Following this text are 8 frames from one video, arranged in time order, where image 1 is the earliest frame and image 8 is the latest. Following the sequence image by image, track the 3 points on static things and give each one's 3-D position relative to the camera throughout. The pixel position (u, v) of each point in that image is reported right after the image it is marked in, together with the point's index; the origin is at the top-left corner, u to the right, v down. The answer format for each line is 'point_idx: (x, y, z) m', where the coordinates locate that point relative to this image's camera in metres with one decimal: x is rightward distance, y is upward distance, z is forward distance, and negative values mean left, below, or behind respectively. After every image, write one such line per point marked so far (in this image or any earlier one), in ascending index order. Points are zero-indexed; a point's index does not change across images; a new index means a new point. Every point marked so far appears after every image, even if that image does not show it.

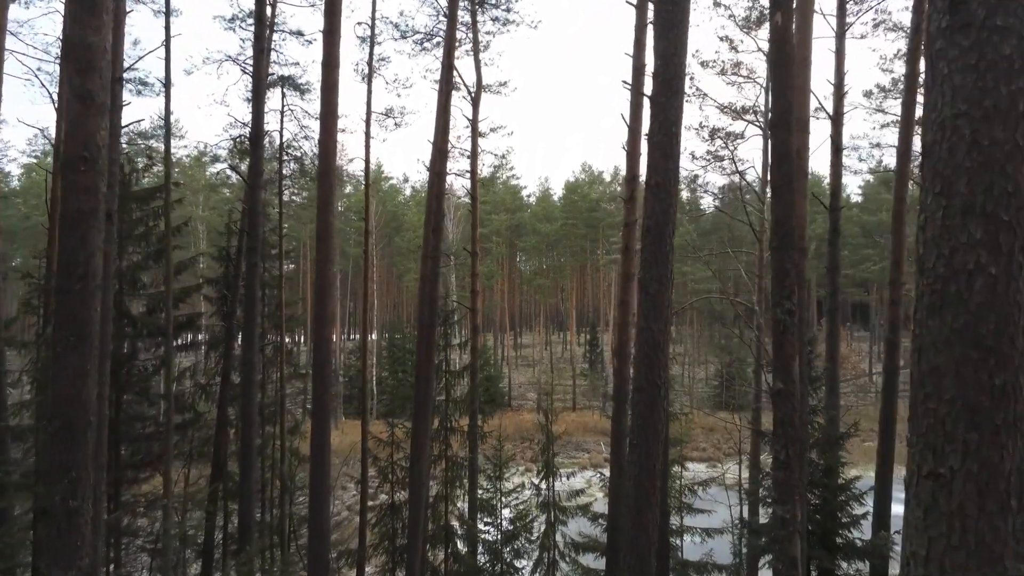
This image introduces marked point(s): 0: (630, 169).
0: (+0.9, +0.9, +8.7) m
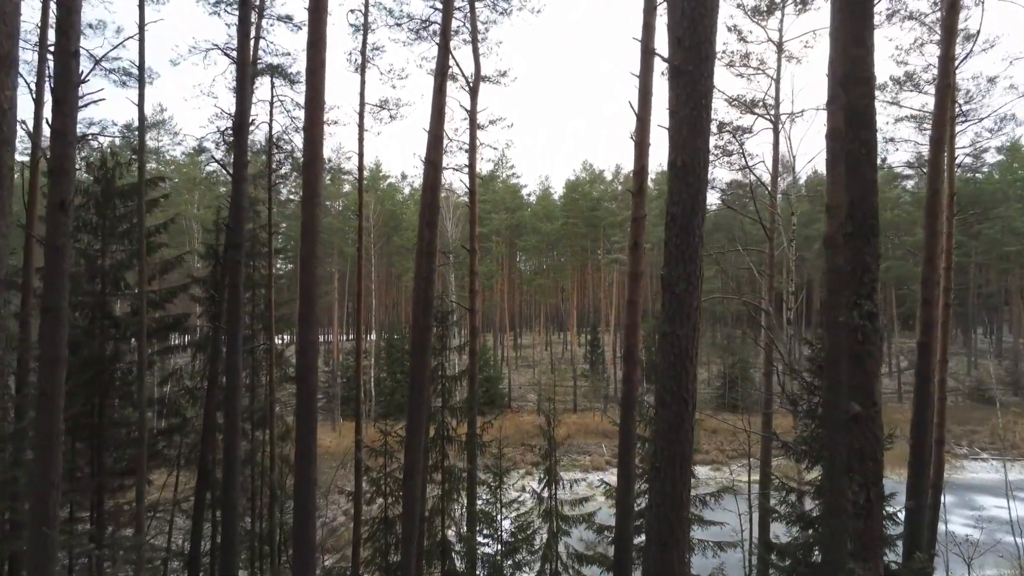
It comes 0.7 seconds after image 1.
0: (+0.9, +0.9, +8.2) m
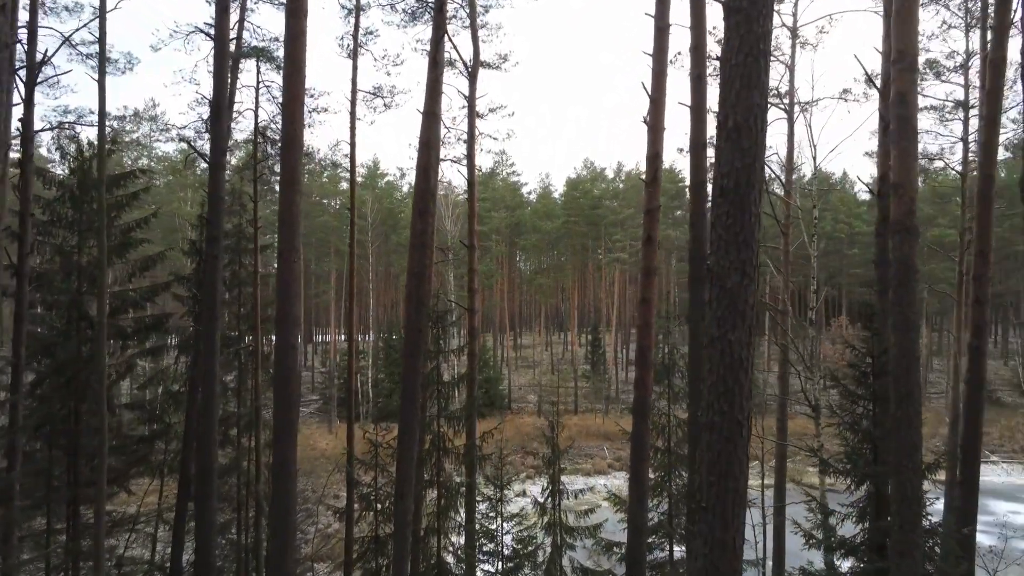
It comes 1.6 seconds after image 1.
0: (+1.0, +1.0, +7.5) m
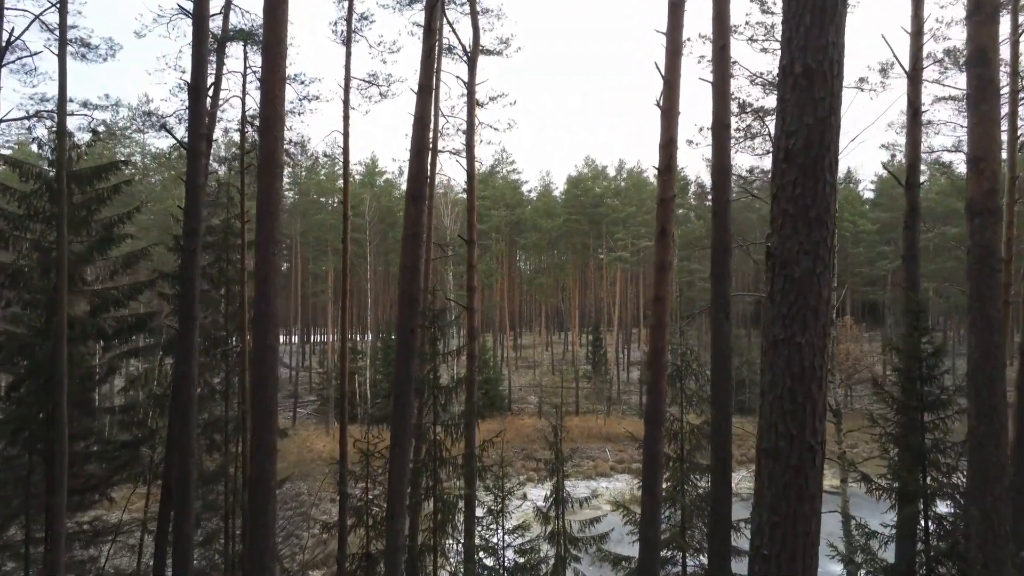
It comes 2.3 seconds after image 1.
0: (+1.0, +1.0, +7.0) m
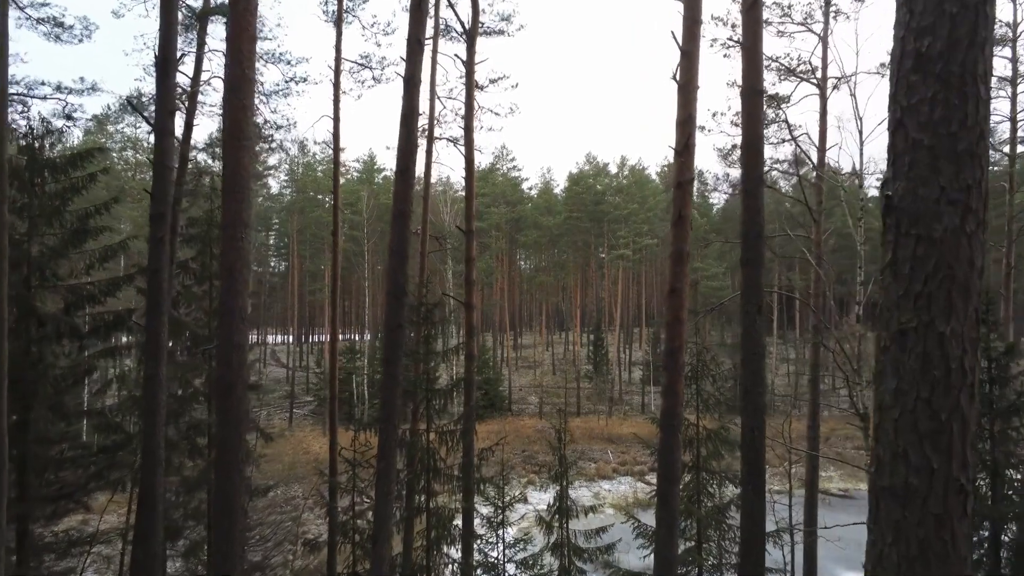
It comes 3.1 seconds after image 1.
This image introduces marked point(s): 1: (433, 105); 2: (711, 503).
0: (+1.0, +1.0, +6.3) m
1: (-0.8, +1.8, +10.7) m
2: (+1.3, -1.4, +7.4) m
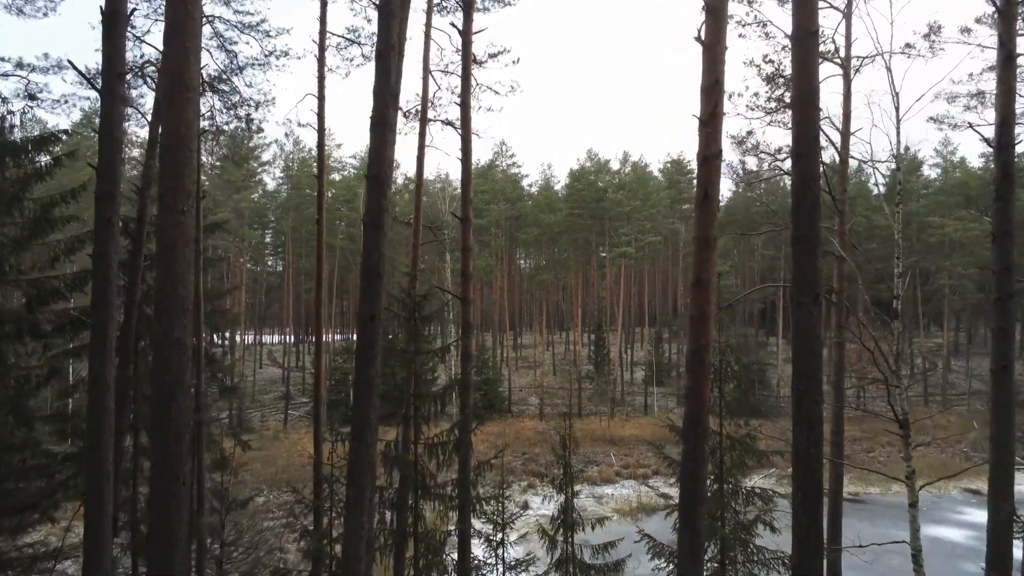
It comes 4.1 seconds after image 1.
0: (+1.0, +1.1, +5.5) m
1: (-0.8, +1.8, +9.9) m
2: (+1.3, -1.4, +6.6) m
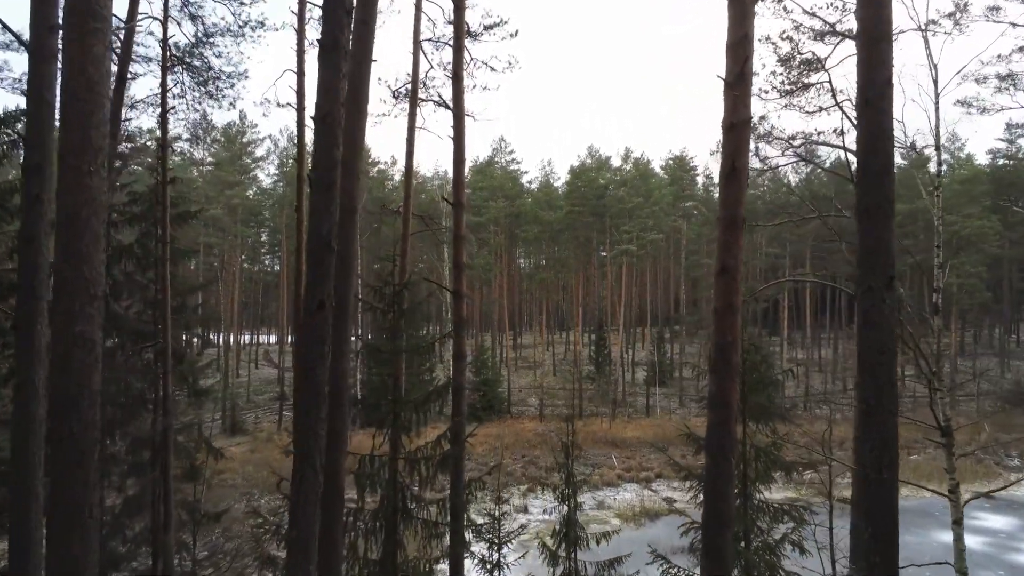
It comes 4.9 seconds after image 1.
0: (+1.0, +1.1, +4.8) m
1: (-0.8, +1.9, +9.2) m
2: (+1.3, -1.3, +5.9) m
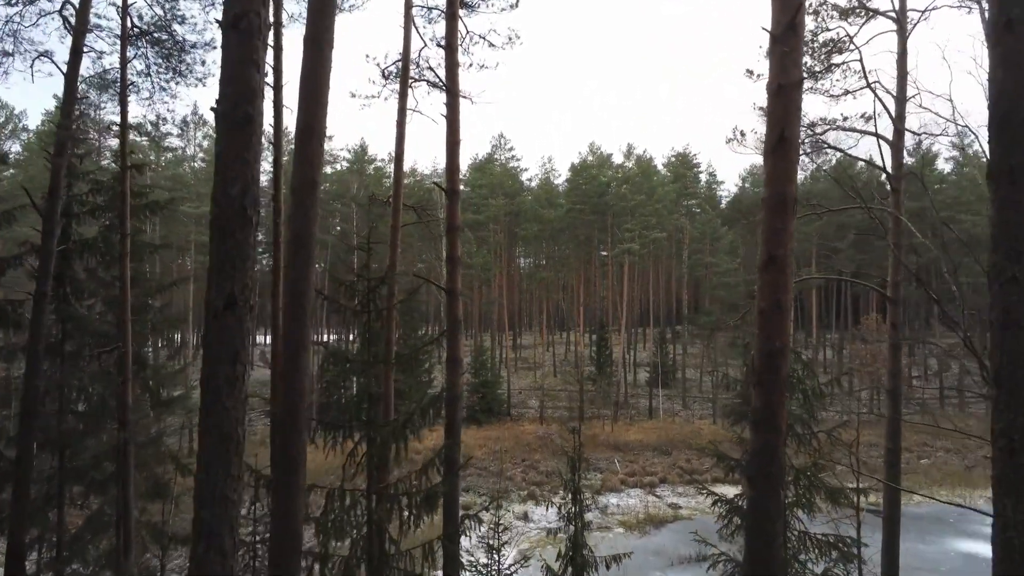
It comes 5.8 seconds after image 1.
0: (+1.0, +1.1, +4.0) m
1: (-0.8, +1.9, +8.4) m
2: (+1.3, -1.3, +5.1) m
